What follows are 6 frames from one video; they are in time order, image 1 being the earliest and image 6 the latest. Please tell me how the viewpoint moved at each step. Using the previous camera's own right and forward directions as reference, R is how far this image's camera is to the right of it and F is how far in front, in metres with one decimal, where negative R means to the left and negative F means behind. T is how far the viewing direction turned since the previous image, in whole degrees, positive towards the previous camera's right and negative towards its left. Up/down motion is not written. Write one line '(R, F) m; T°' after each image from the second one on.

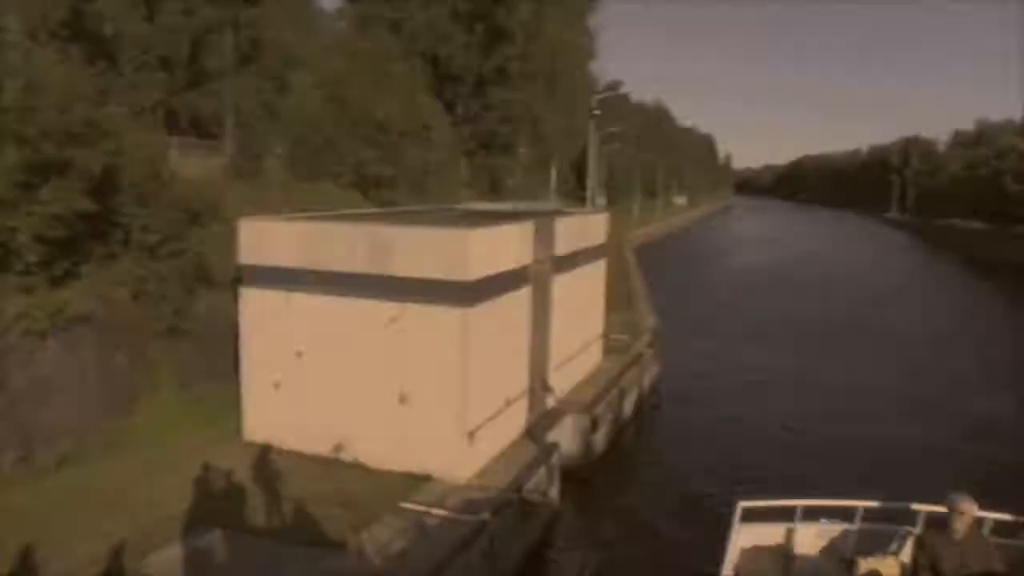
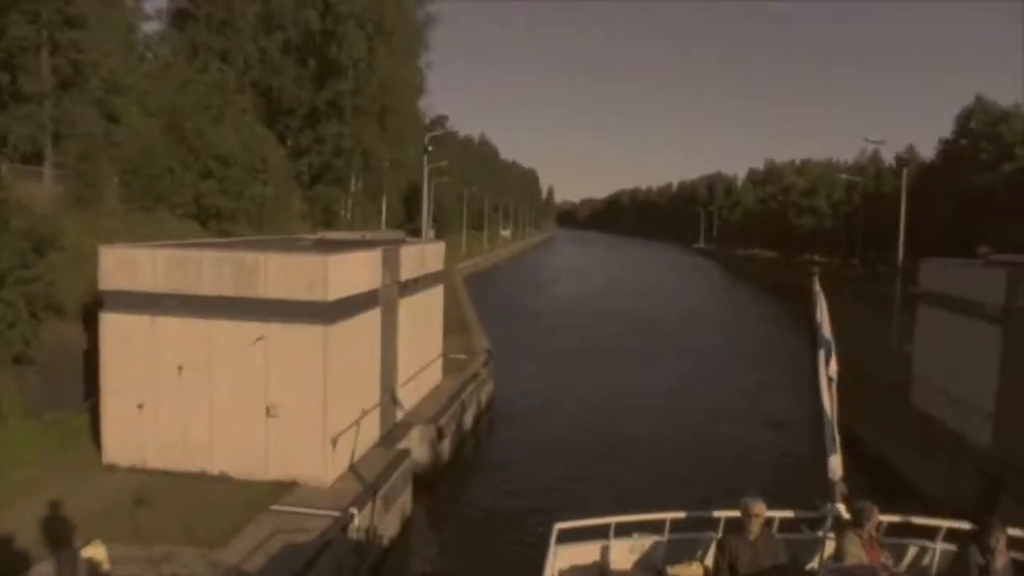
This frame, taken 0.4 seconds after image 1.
(-0.6, -1.8) m; +11°
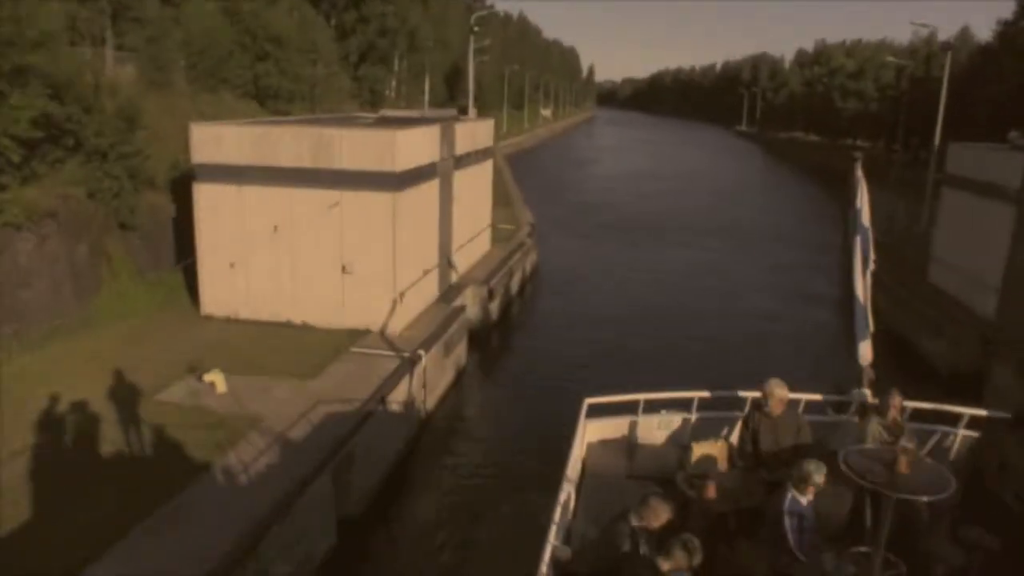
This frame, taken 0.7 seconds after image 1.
(-0.2, -2.1) m; -2°
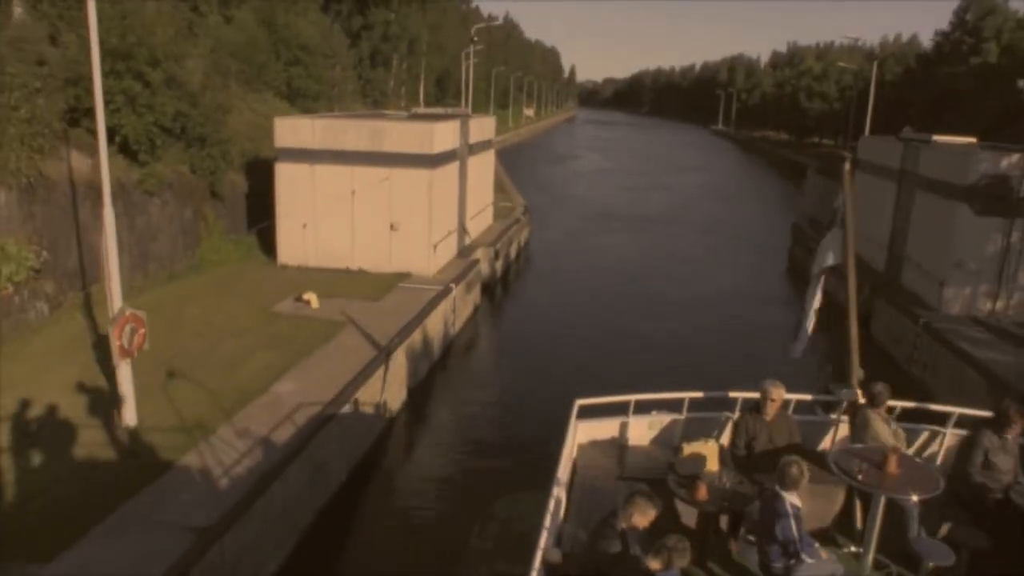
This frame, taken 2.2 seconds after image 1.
(-0.6, -6.3) m; +1°
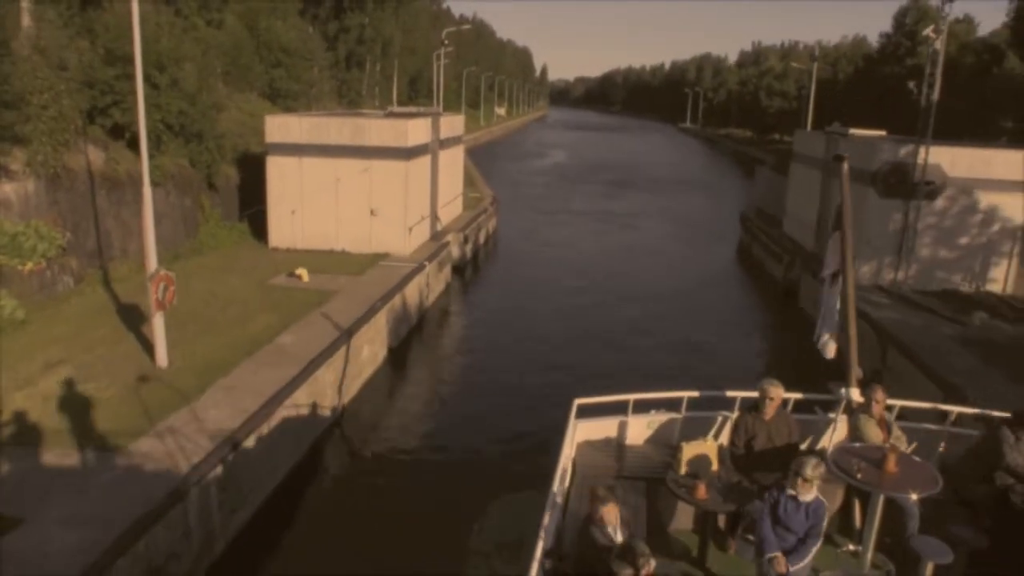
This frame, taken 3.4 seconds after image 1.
(+0.2, -3.2) m; +2°
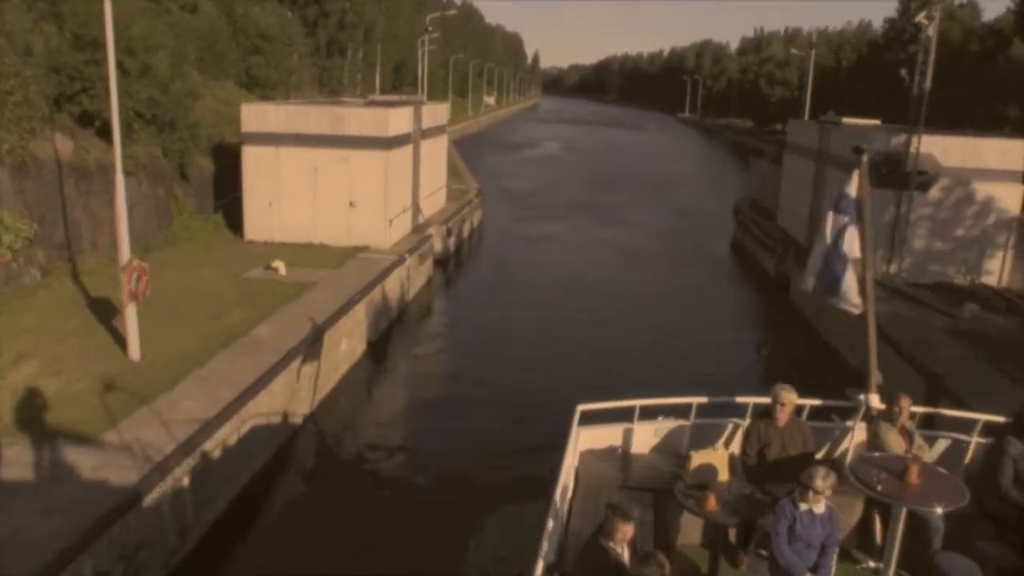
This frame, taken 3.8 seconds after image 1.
(0.0, +0.7) m; +1°
